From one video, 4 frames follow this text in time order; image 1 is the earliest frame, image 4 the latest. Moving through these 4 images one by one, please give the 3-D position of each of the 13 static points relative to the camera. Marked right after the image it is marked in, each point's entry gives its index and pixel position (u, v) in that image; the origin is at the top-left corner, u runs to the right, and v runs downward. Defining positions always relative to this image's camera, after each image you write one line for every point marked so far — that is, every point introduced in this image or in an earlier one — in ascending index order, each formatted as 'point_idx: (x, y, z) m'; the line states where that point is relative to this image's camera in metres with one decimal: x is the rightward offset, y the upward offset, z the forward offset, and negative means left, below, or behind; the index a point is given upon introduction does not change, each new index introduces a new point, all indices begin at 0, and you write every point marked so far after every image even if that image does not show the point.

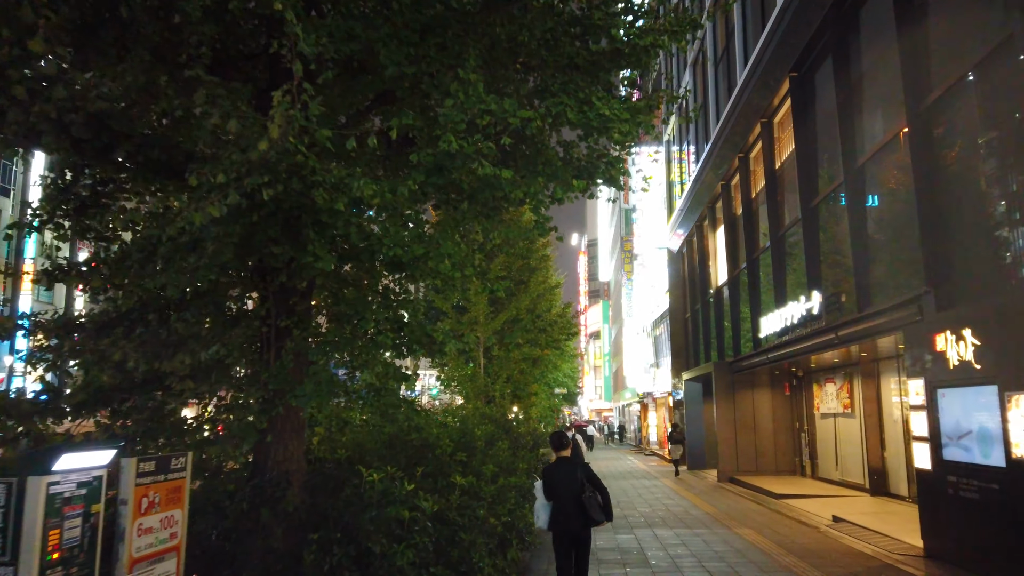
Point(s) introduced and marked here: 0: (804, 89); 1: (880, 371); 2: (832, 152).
0: (+5.3, +3.7, +13.1) m
1: (+7.0, -1.6, +13.7) m
2: (+5.4, +2.3, +11.9) m
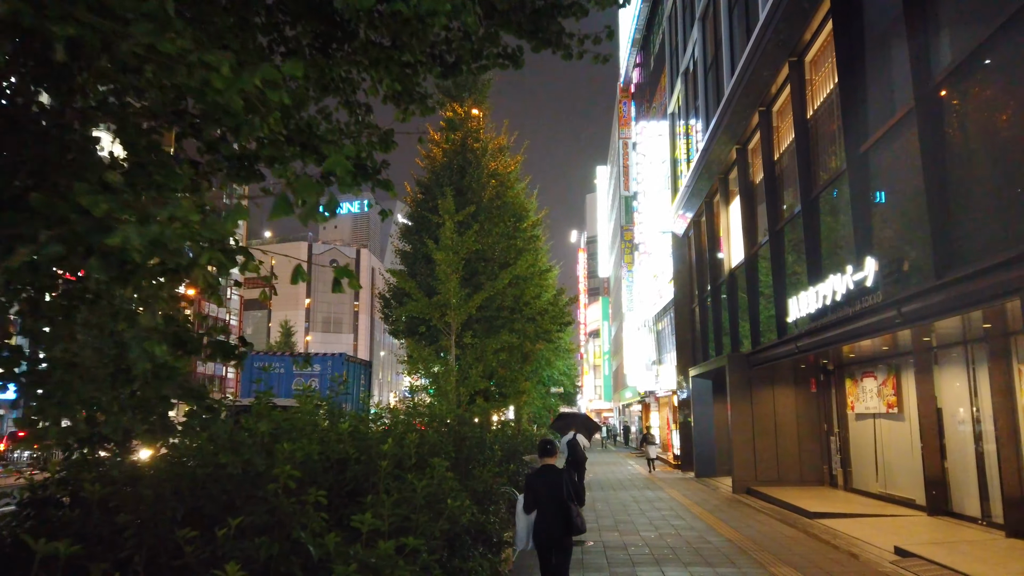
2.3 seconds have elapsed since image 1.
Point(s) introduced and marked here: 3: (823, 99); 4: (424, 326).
0: (+4.9, +4.1, +10.6) m
1: (+6.6, -1.1, +11.2) m
2: (+5.0, +2.7, +9.4) m
3: (+5.1, +3.1, +11.8) m
4: (-1.9, -0.7, +15.1) m
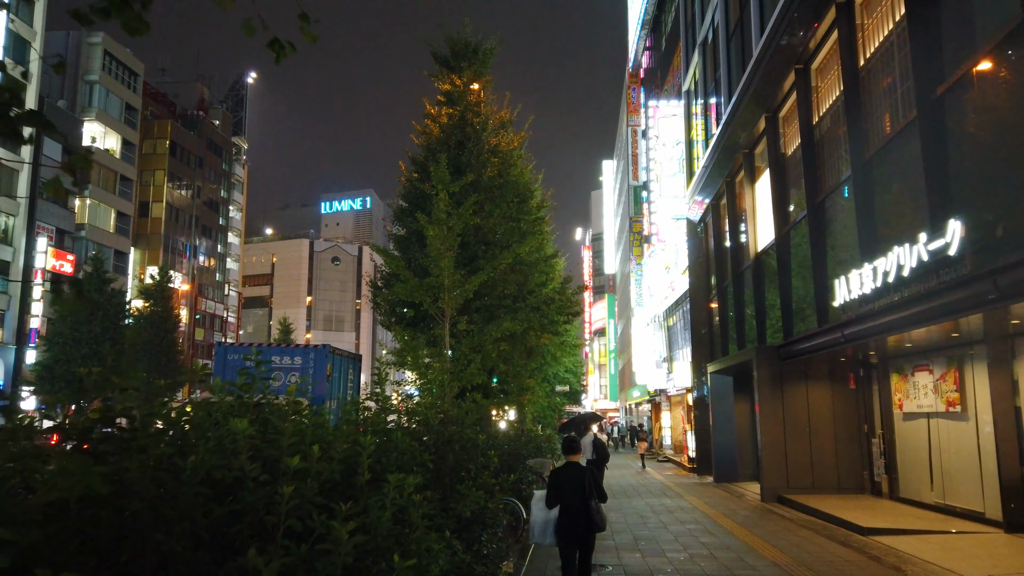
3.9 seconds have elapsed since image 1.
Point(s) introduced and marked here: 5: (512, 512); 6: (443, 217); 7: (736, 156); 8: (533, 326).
0: (+5.0, +4.4, +8.9) m
1: (+6.6, -0.8, +9.5) m
2: (+5.0, +3.0, +7.7) m
3: (+5.2, +3.4, +10.2) m
4: (-1.8, -0.4, +13.5) m
5: (0.0, -3.0, +9.5) m
6: (-1.1, +1.2, +11.7) m
7: (+5.4, +3.2, +17.2) m
8: (+0.4, -0.8, +15.3) m
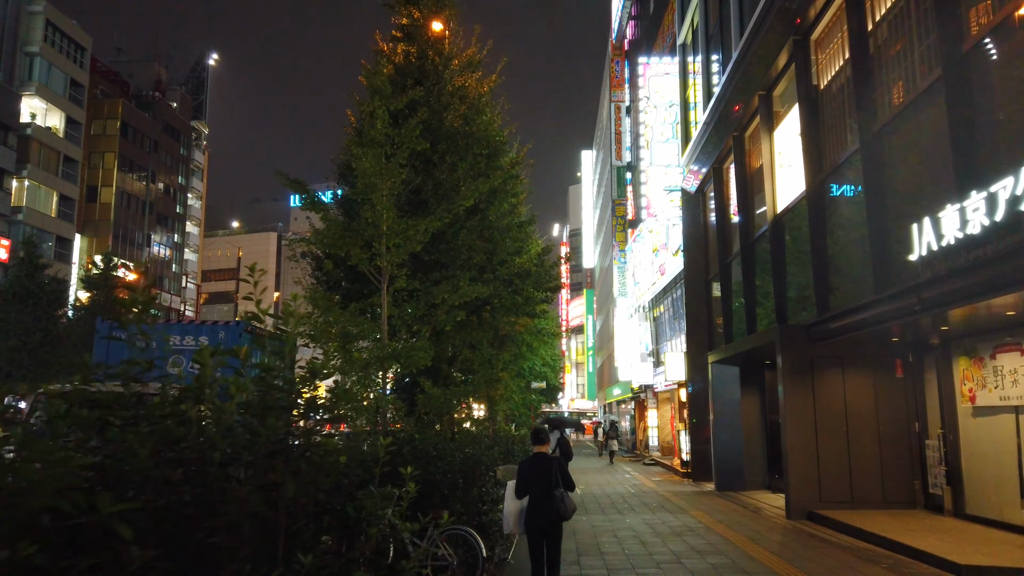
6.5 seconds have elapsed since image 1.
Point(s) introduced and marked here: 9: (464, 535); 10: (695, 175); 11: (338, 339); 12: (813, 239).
0: (+4.6, +5.0, +6.1) m
1: (+6.2, -0.3, +6.7) m
2: (+4.7, +3.6, +4.9) m
3: (+4.8, +4.0, +7.4) m
4: (-2.4, +0.2, +10.4) m
5: (-0.4, -2.4, +6.5) m
6: (-1.6, +1.8, +8.7) m
7: (+4.8, +3.7, +14.4) m
8: (-0.1, -0.2, +12.4) m
9: (-0.4, -2.2, +6.4) m
10: (+4.8, +3.0, +18.8) m
11: (-2.0, -0.5, +8.1) m
12: (+4.8, +0.8, +11.4) m
